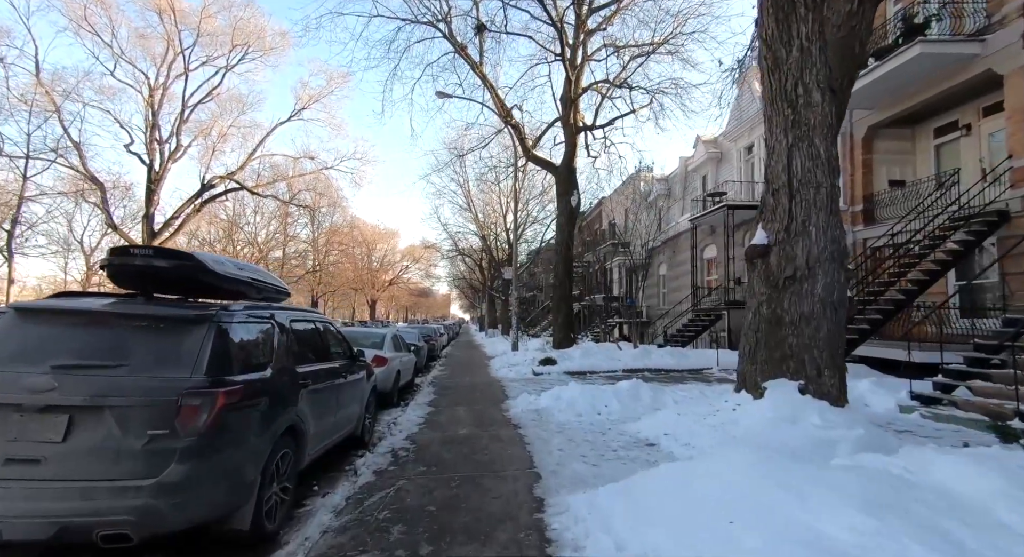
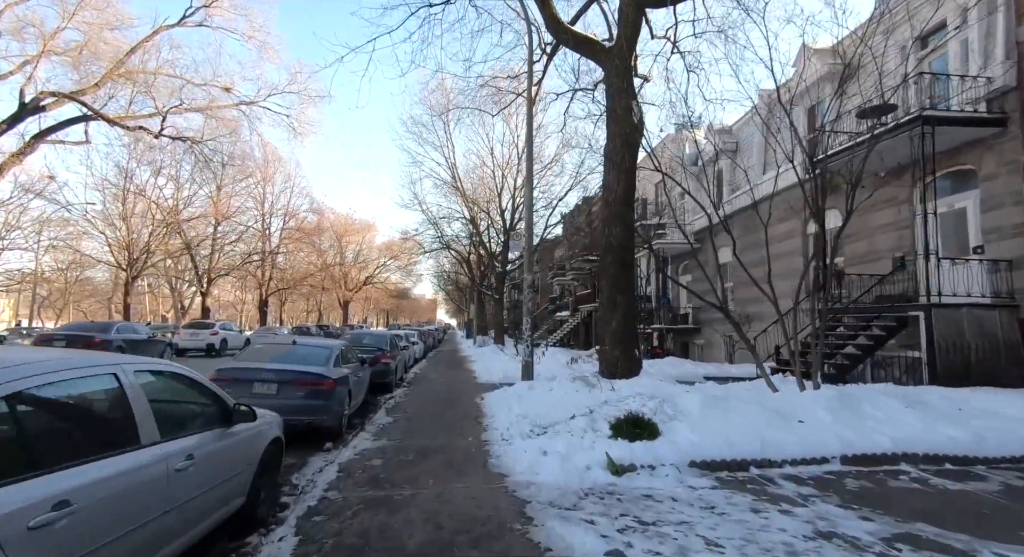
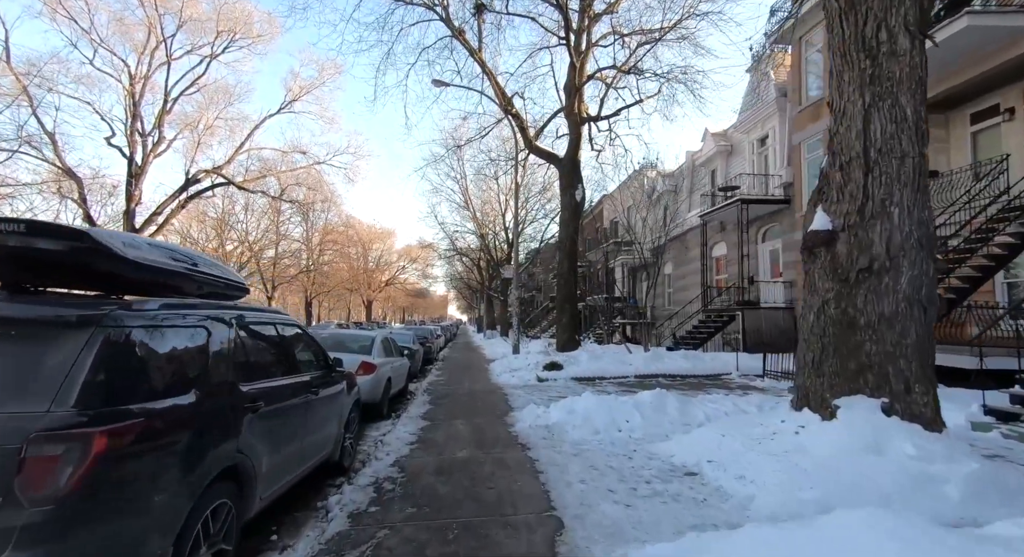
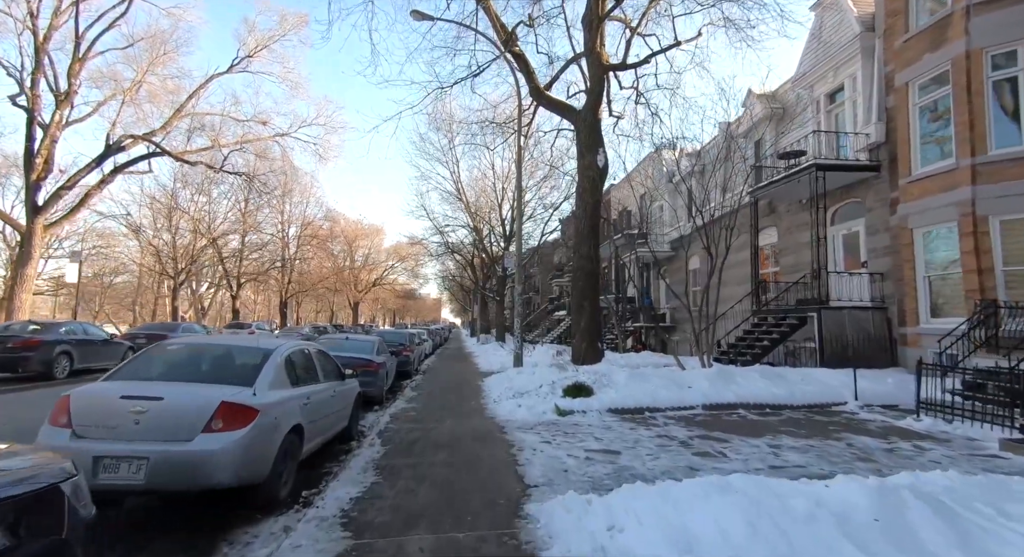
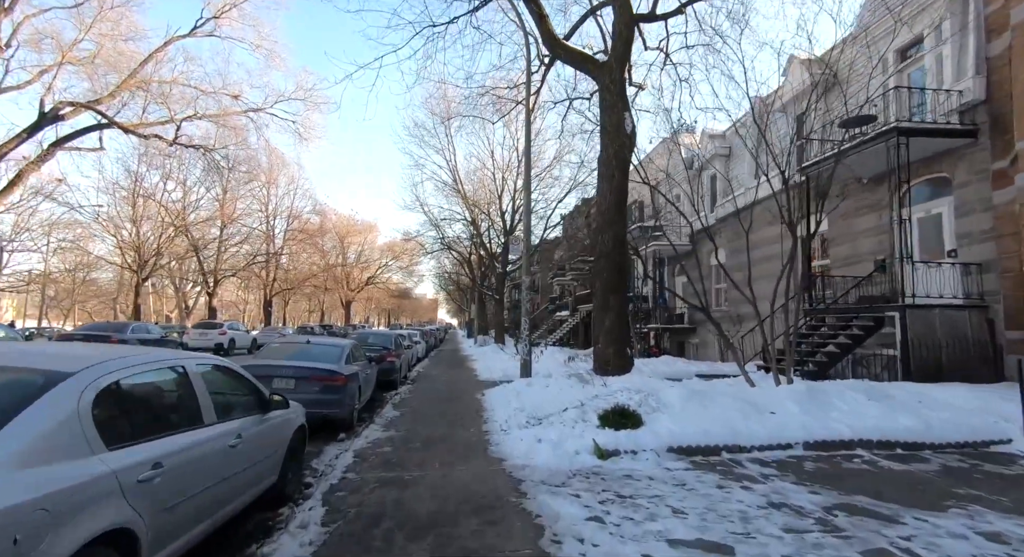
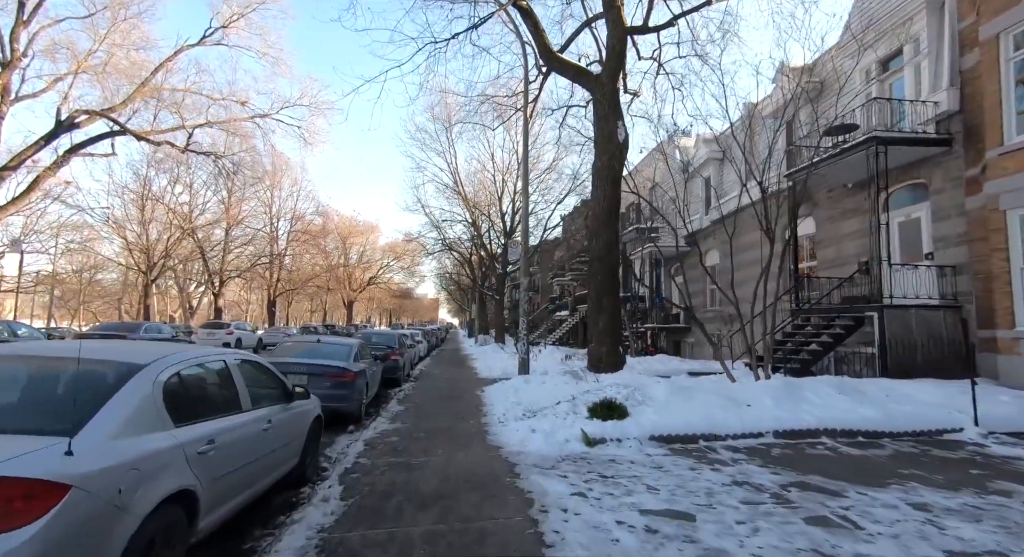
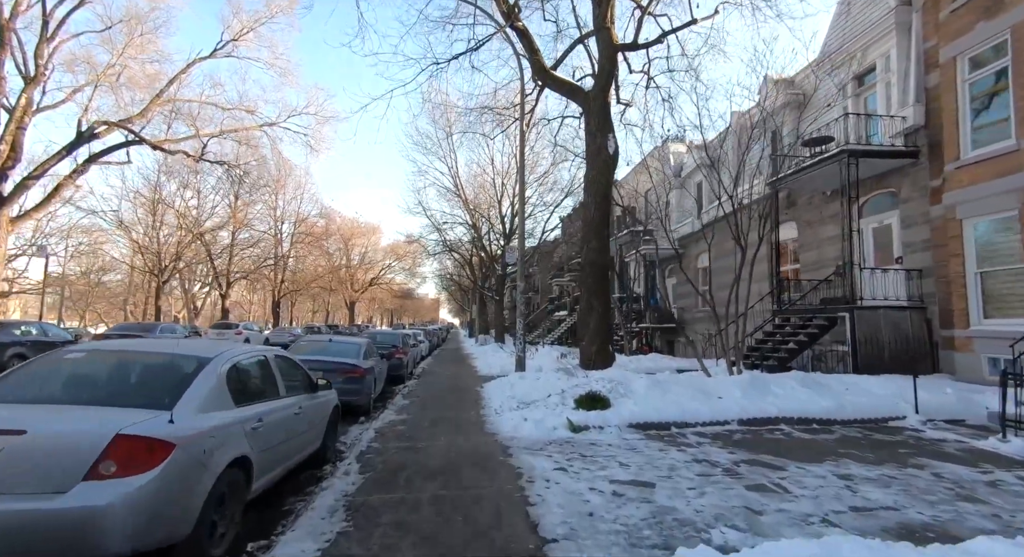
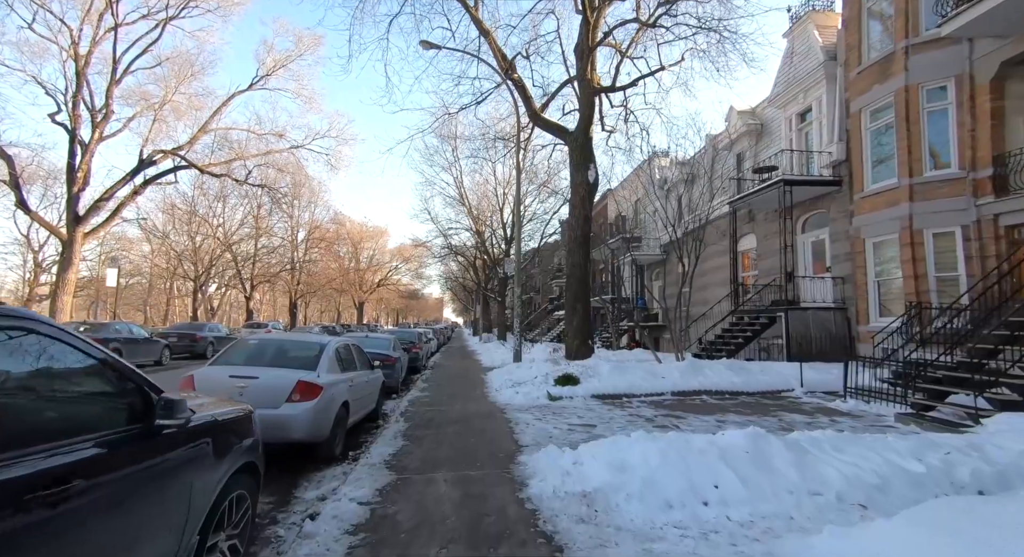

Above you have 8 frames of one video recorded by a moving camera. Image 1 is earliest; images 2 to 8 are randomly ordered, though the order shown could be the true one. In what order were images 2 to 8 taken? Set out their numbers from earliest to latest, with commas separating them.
3, 8, 4, 7, 6, 5, 2
